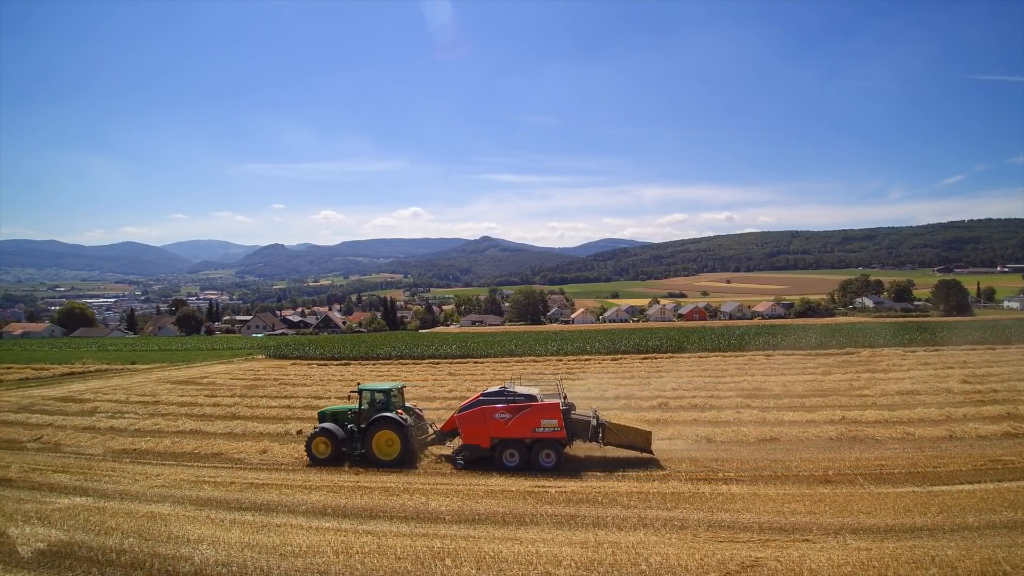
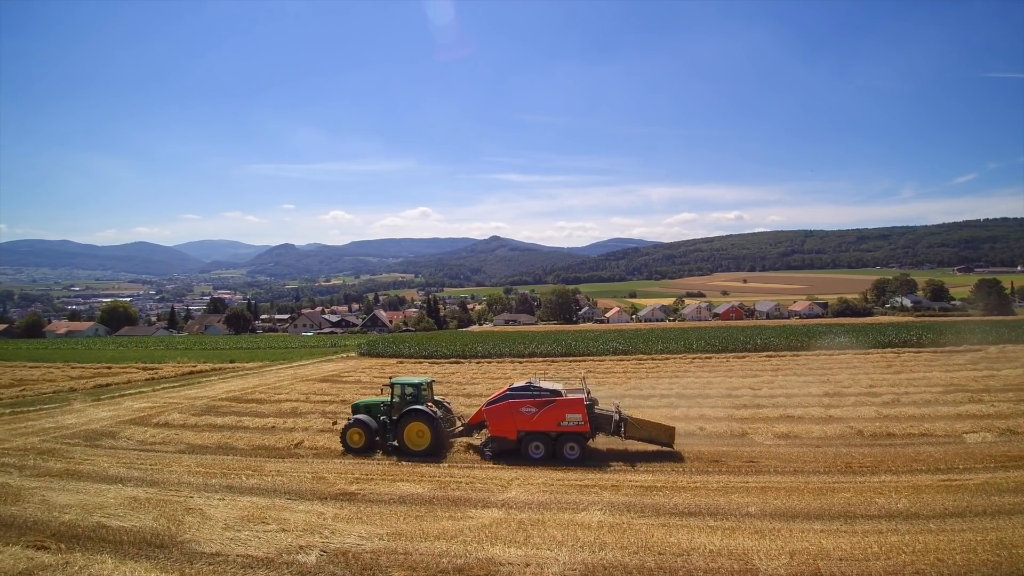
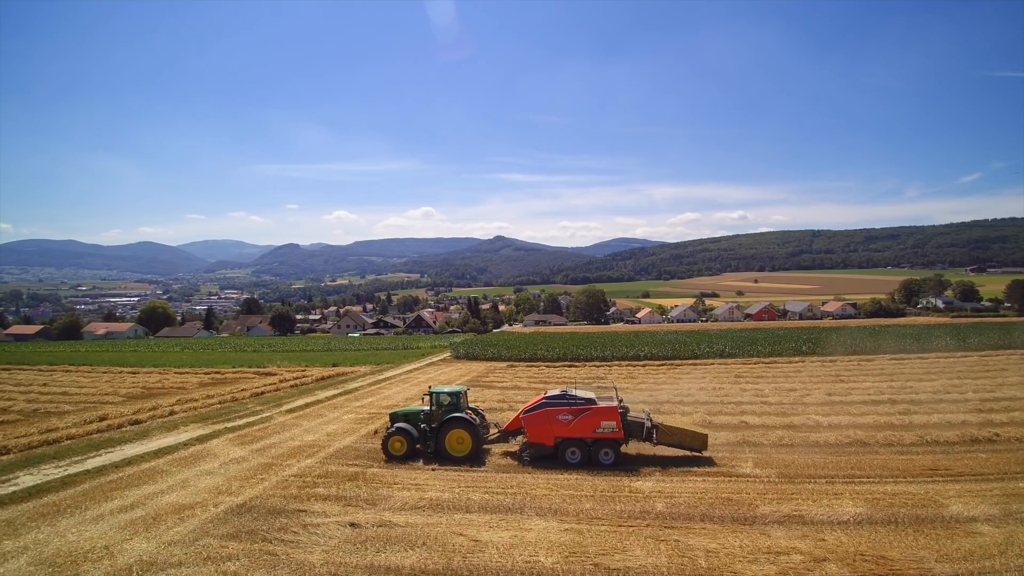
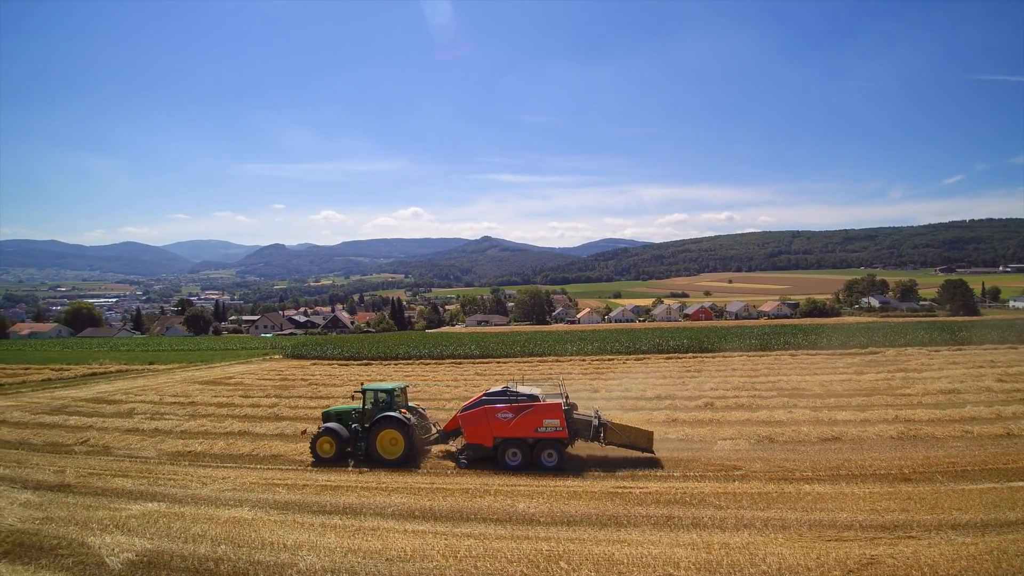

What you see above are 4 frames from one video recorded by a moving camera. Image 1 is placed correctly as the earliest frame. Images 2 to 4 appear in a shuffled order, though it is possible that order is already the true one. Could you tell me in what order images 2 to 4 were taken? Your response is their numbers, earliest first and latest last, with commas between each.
4, 2, 3
